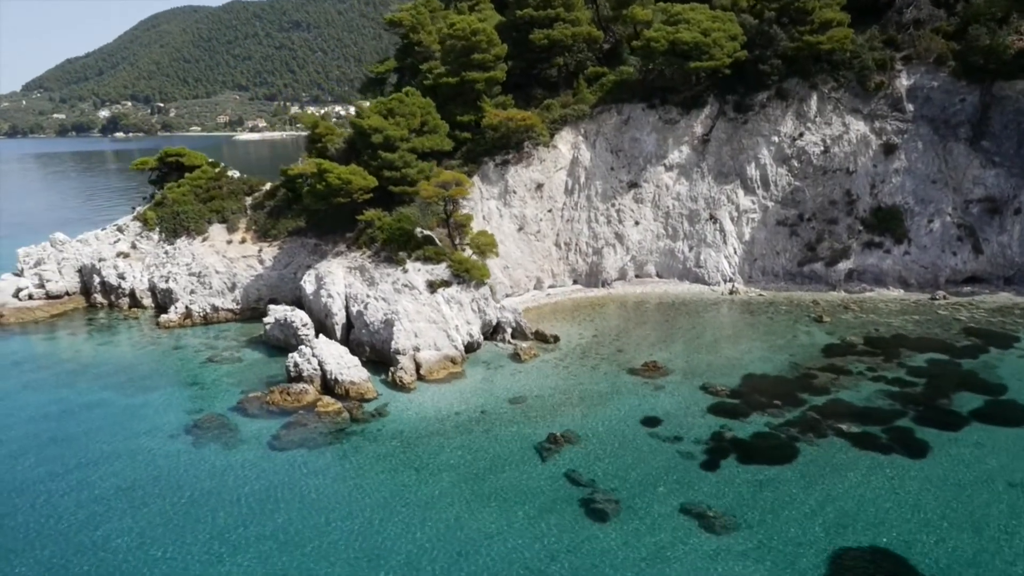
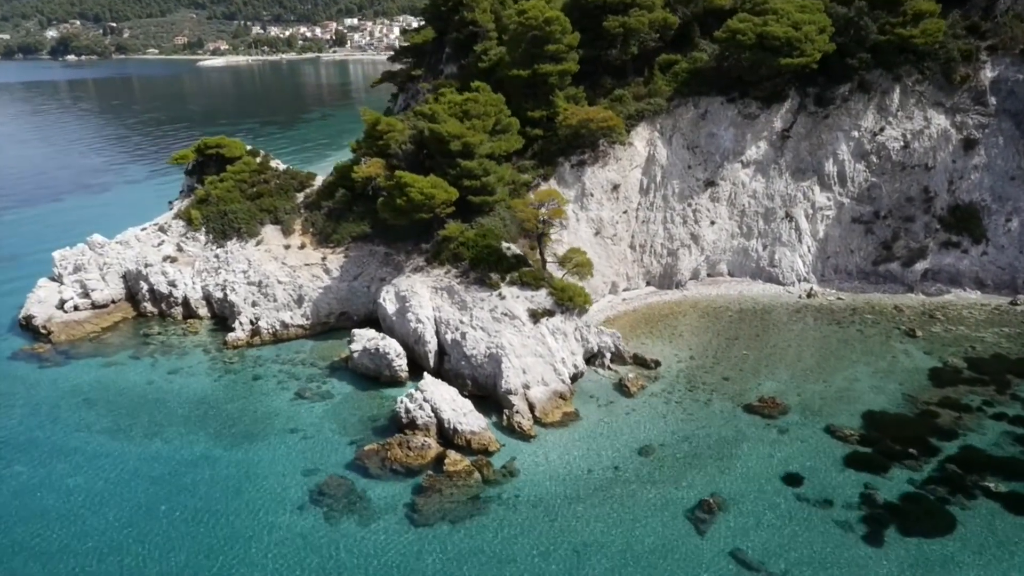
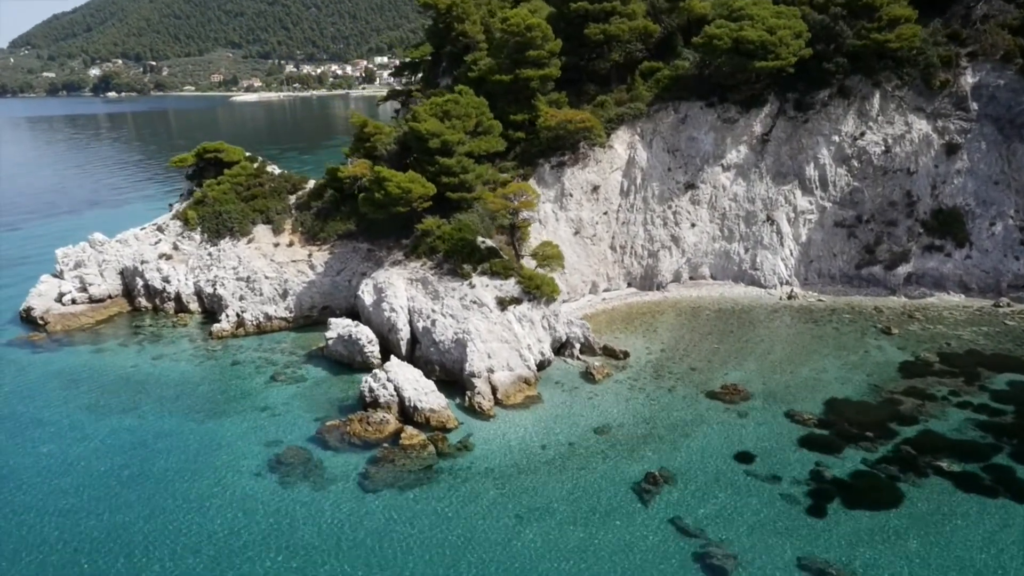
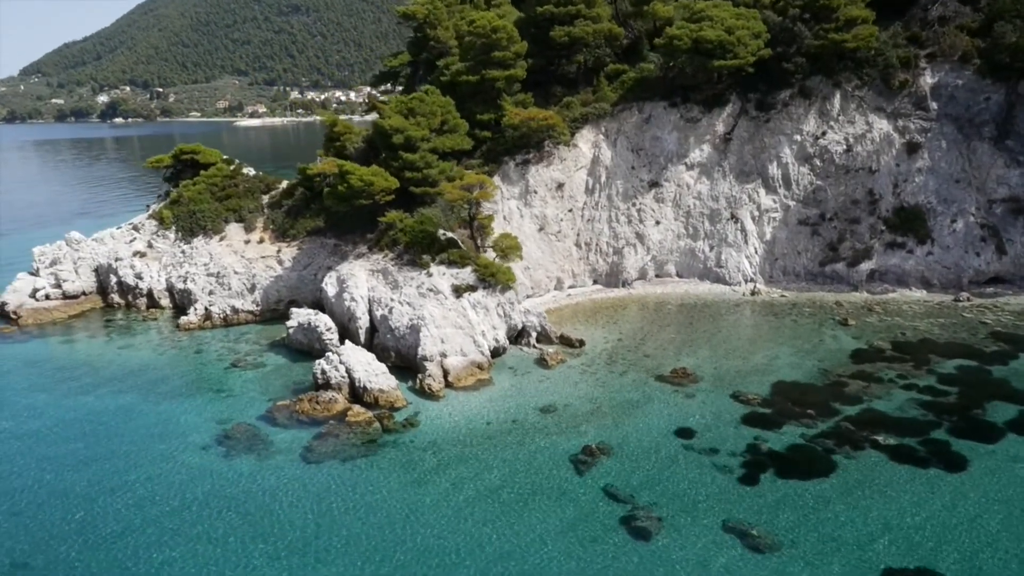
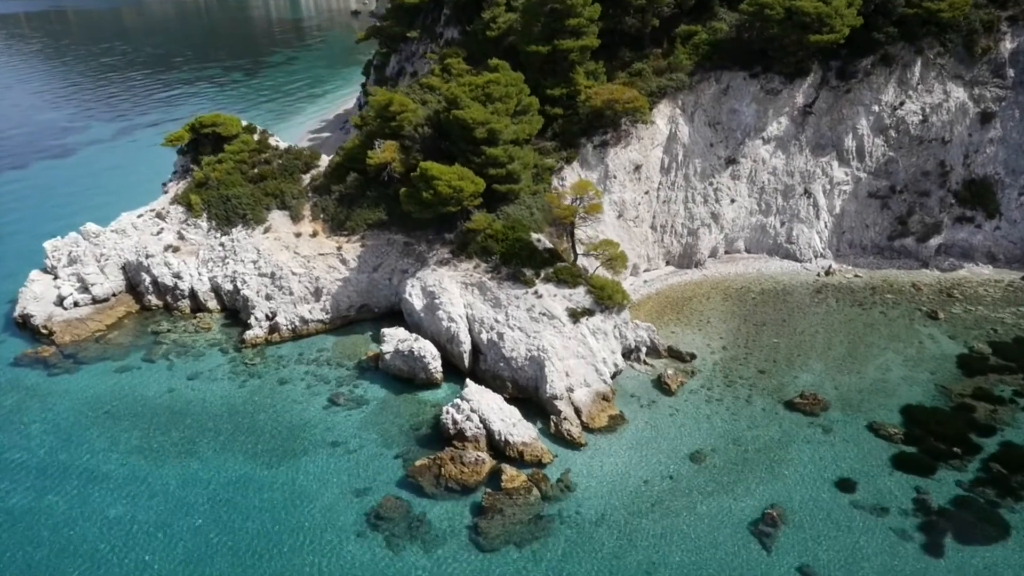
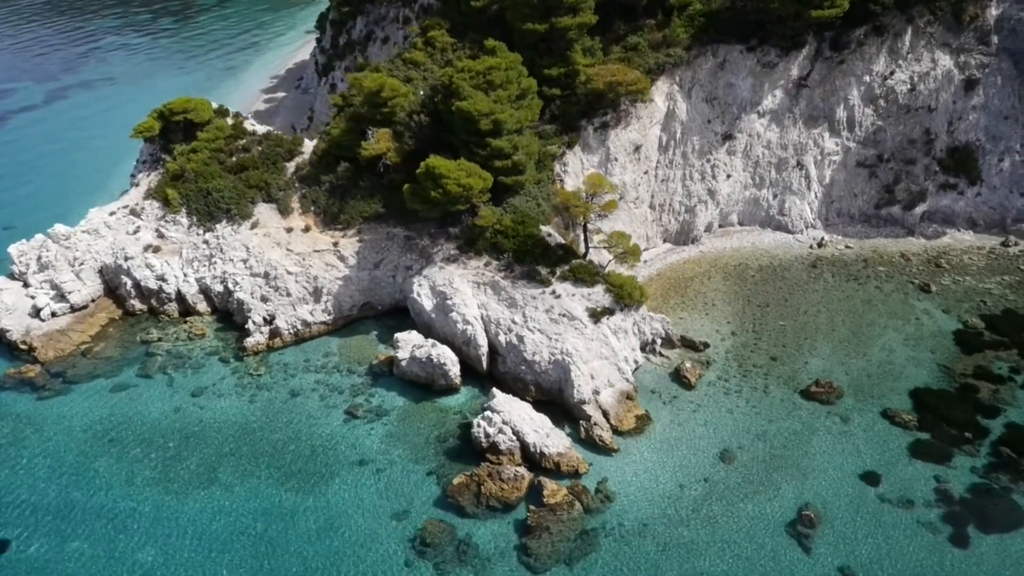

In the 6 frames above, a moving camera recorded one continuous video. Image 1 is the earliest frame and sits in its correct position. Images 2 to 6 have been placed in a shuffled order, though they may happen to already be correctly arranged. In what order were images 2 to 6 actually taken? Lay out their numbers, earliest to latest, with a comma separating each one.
4, 3, 2, 5, 6
